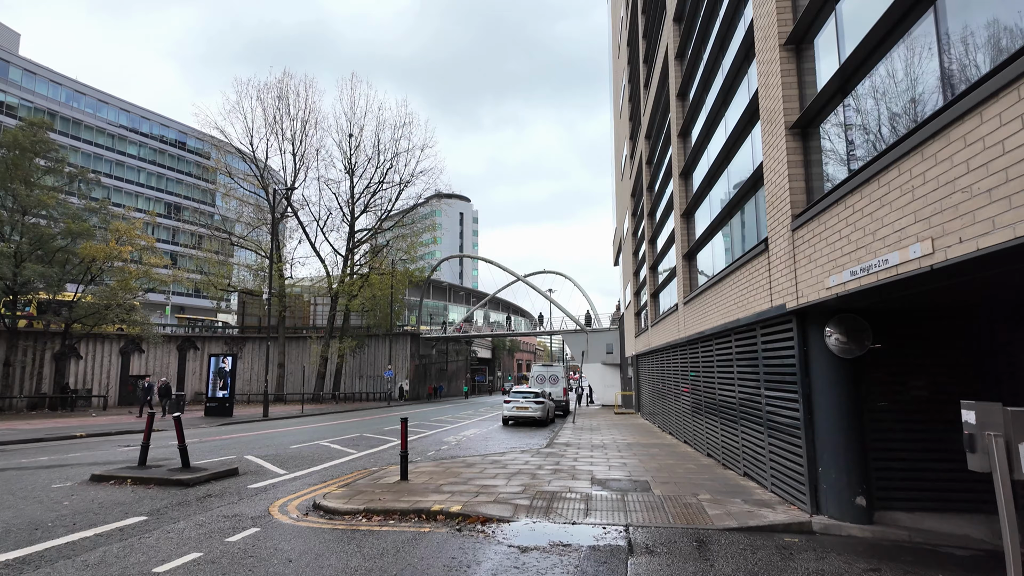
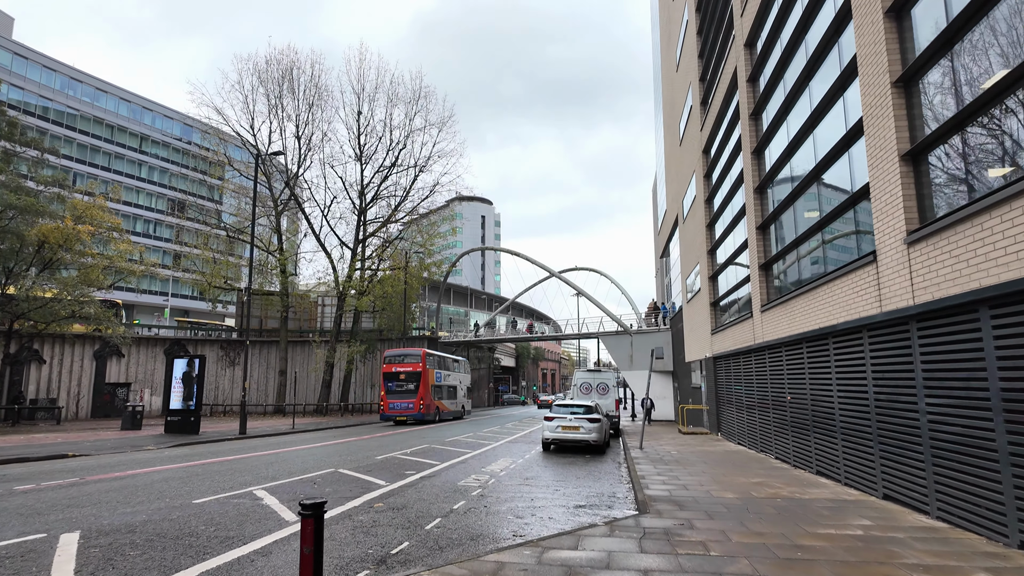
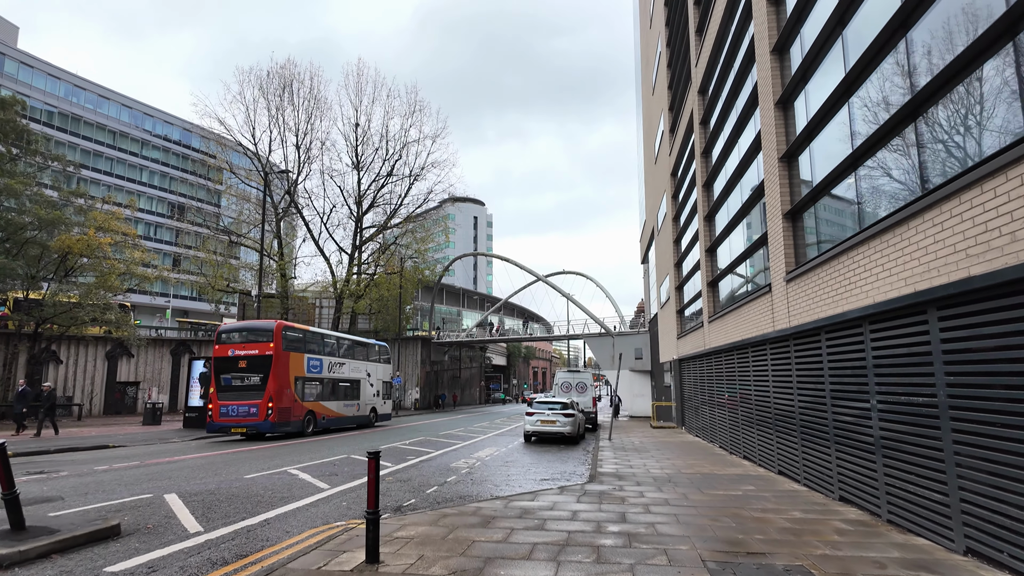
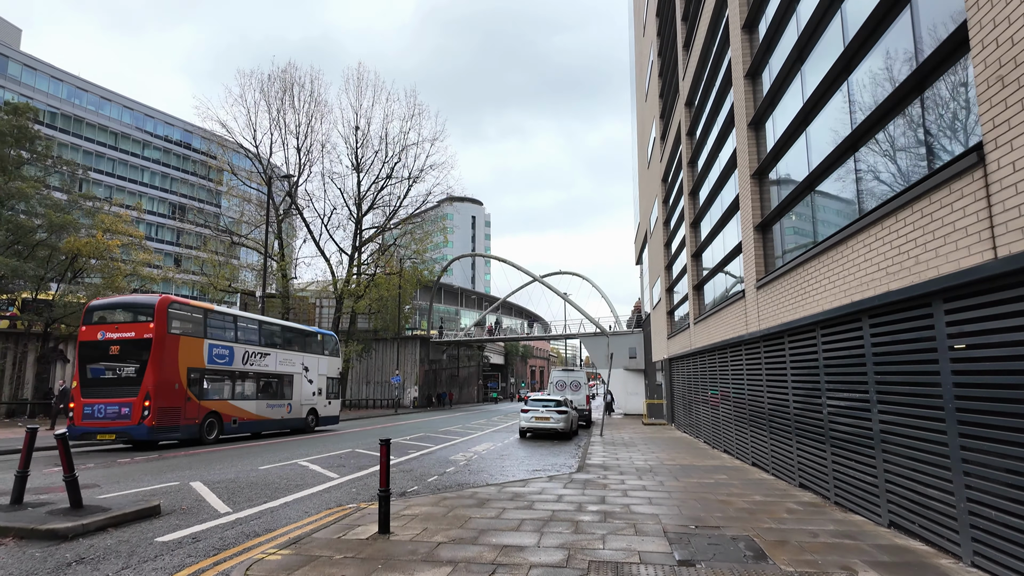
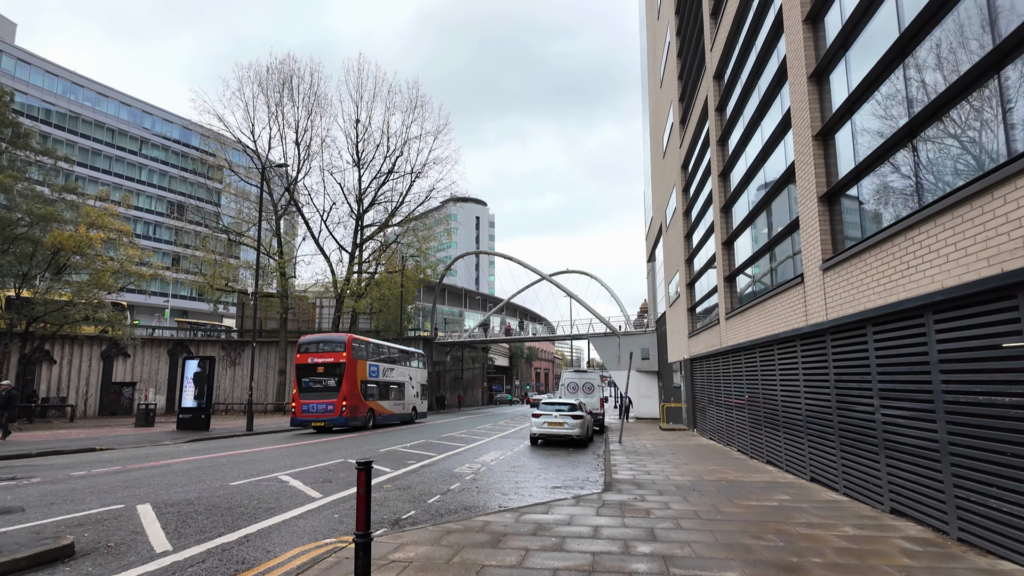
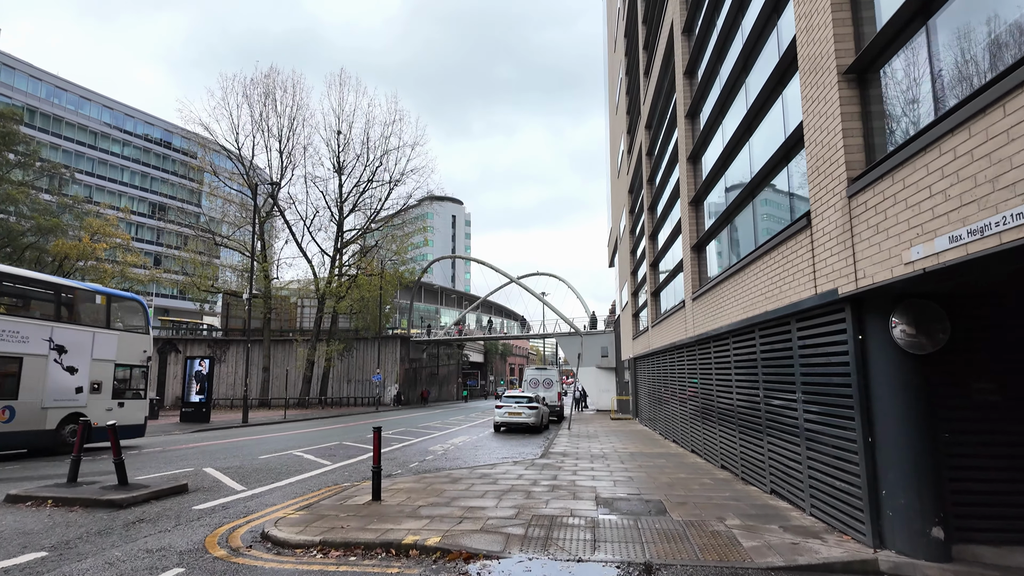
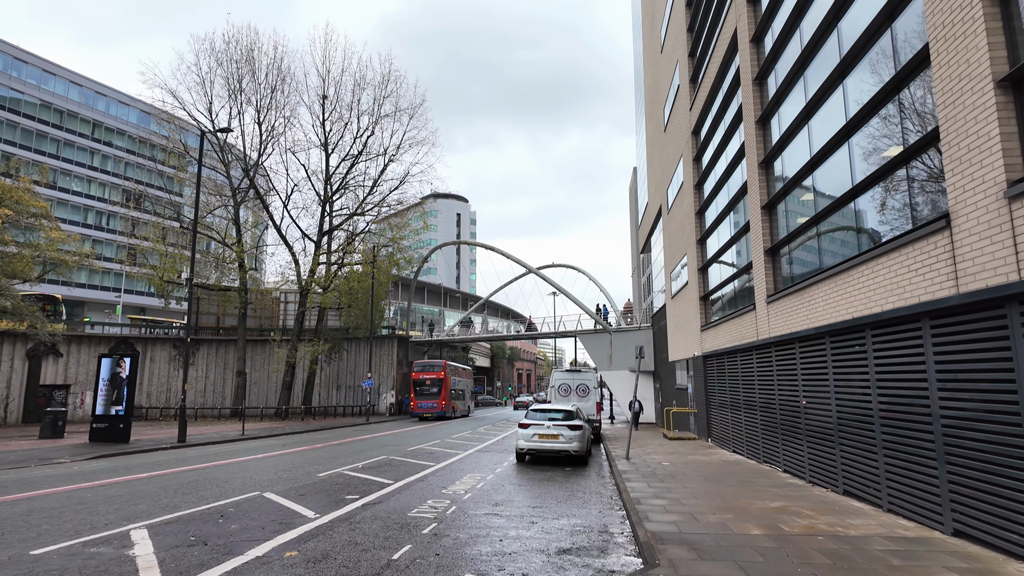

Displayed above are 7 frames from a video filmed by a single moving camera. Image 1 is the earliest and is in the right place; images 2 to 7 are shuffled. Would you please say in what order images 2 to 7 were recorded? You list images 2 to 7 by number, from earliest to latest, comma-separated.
6, 4, 3, 5, 2, 7
